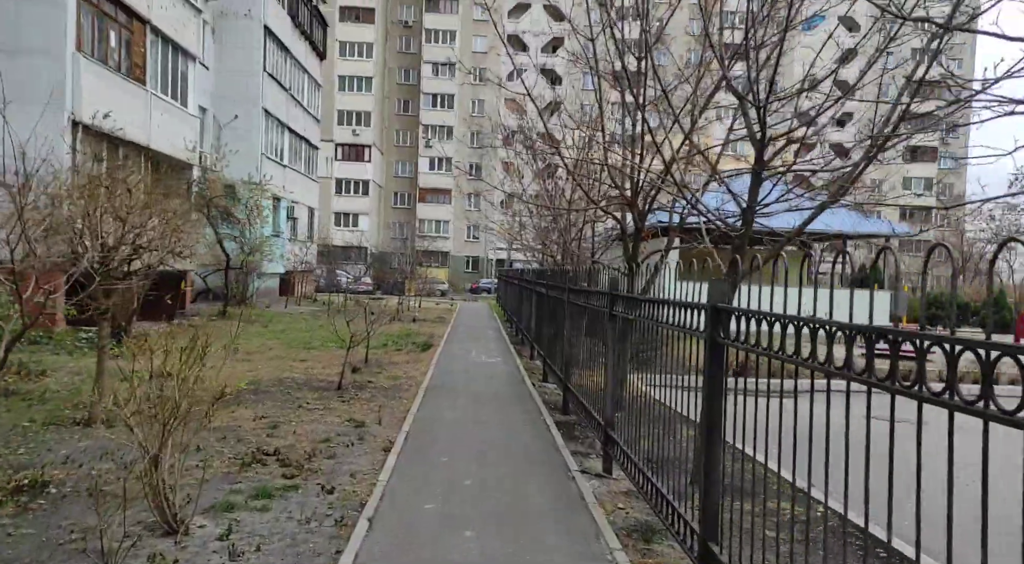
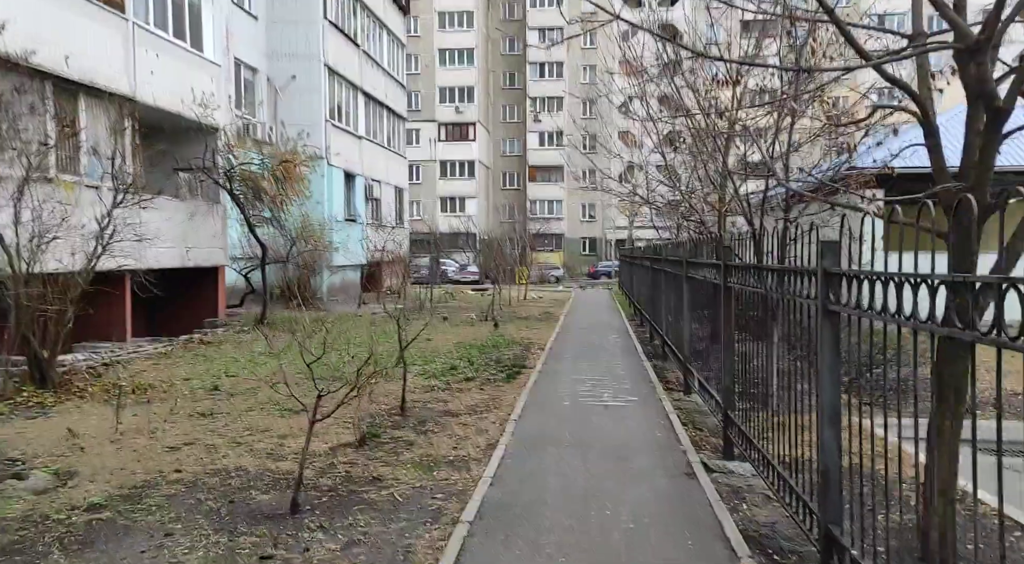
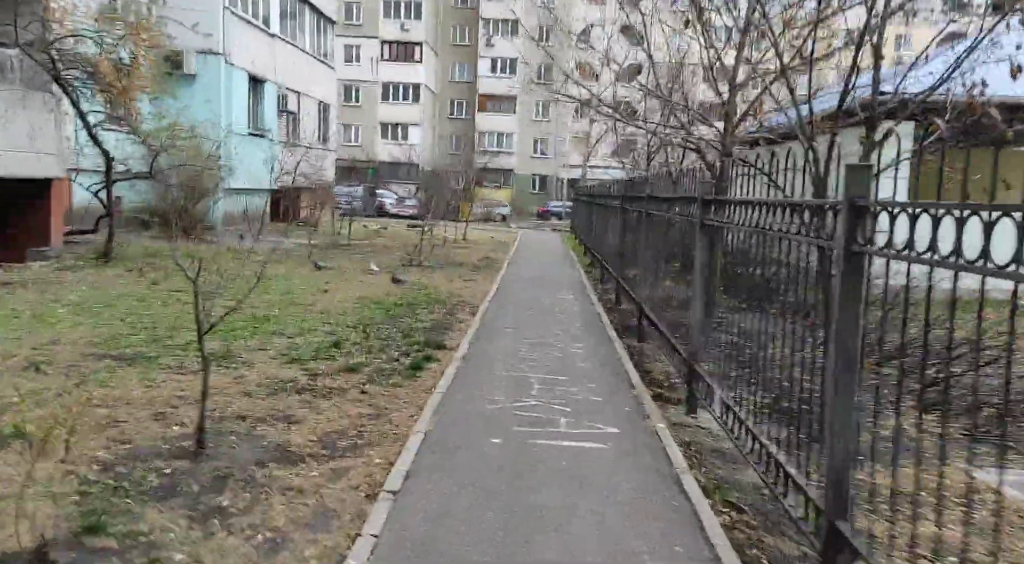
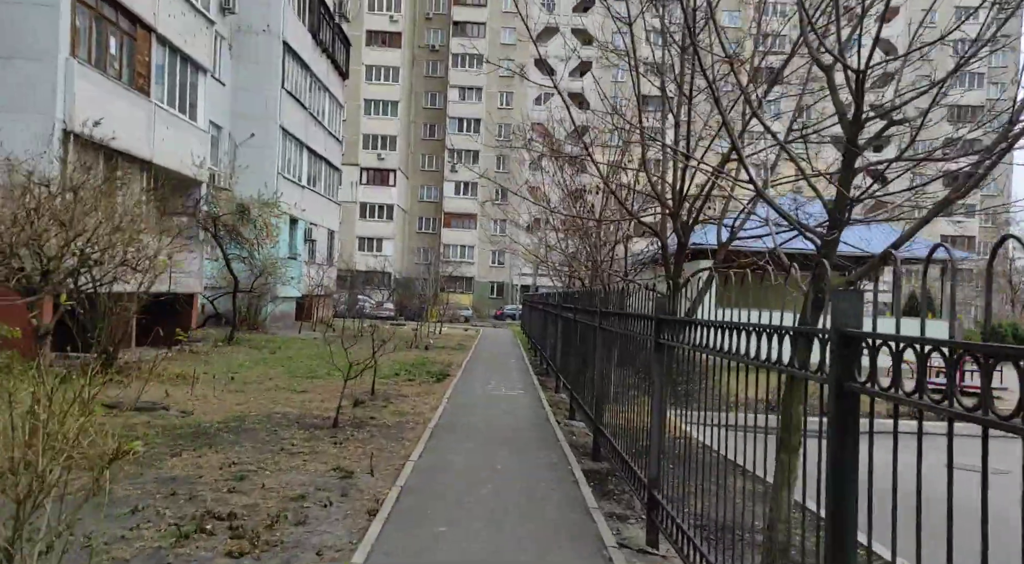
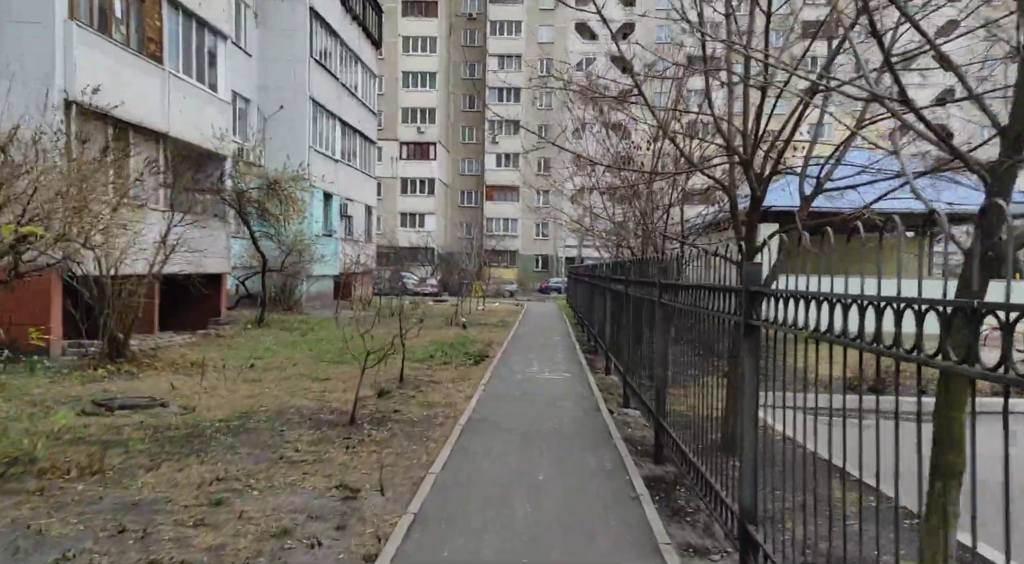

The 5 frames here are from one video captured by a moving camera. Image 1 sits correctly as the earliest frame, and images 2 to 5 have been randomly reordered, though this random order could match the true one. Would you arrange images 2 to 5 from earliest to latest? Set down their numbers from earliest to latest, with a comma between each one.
4, 5, 2, 3
